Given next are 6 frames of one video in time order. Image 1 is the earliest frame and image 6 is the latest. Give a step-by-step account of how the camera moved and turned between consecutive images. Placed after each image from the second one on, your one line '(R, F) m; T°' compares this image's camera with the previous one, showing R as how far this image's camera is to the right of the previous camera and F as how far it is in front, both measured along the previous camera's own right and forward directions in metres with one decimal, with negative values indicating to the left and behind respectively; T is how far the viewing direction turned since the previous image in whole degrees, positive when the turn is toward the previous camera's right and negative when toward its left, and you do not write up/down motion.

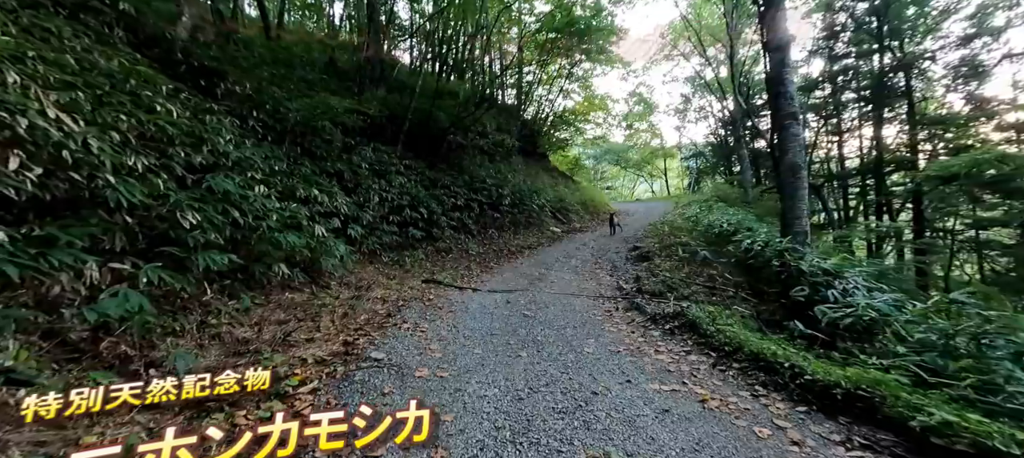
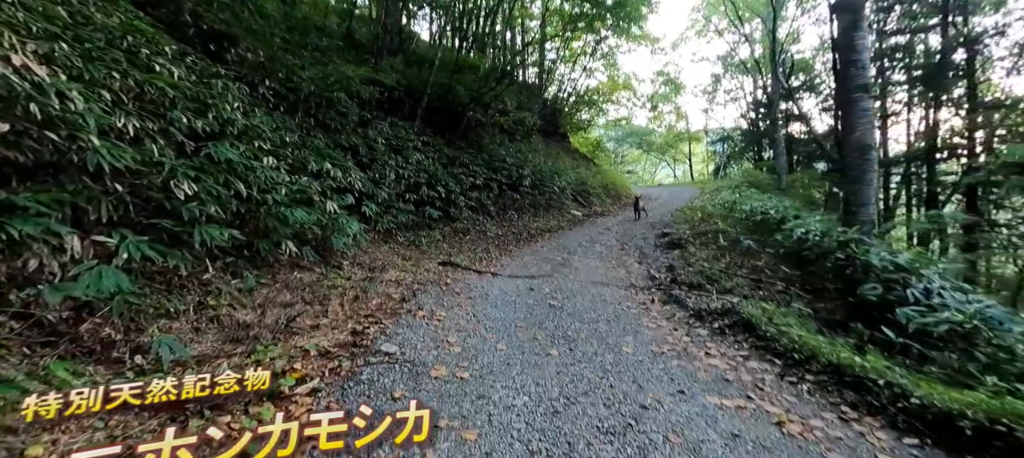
(-0.1, +0.5) m; -2°
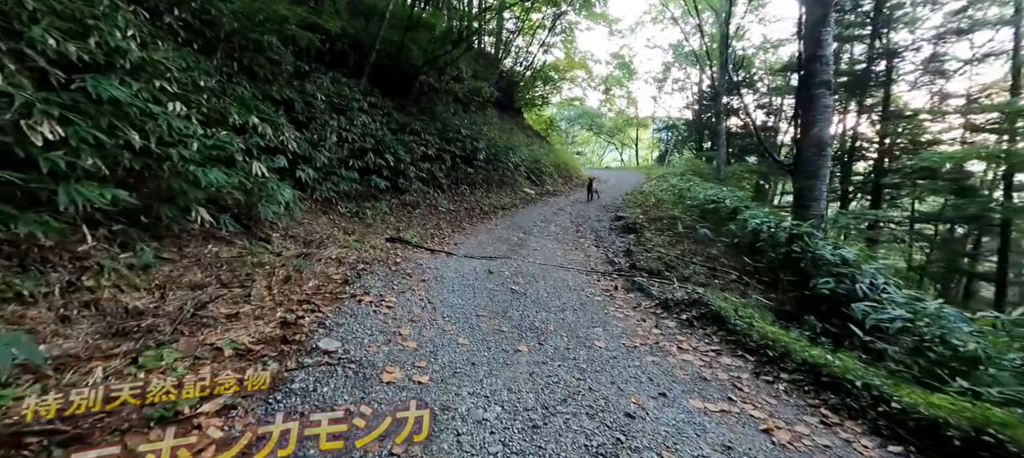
(-0.2, +0.5) m; +8°
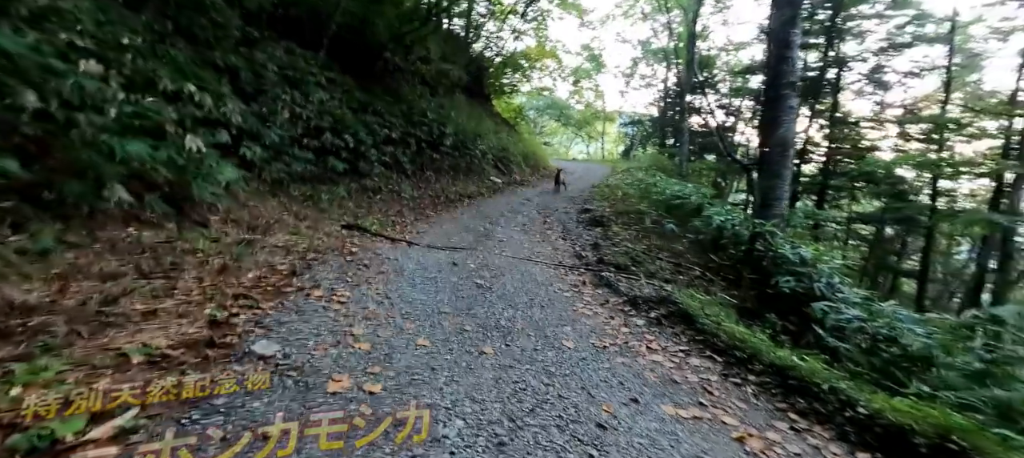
(0.0, +0.2) m; +5°
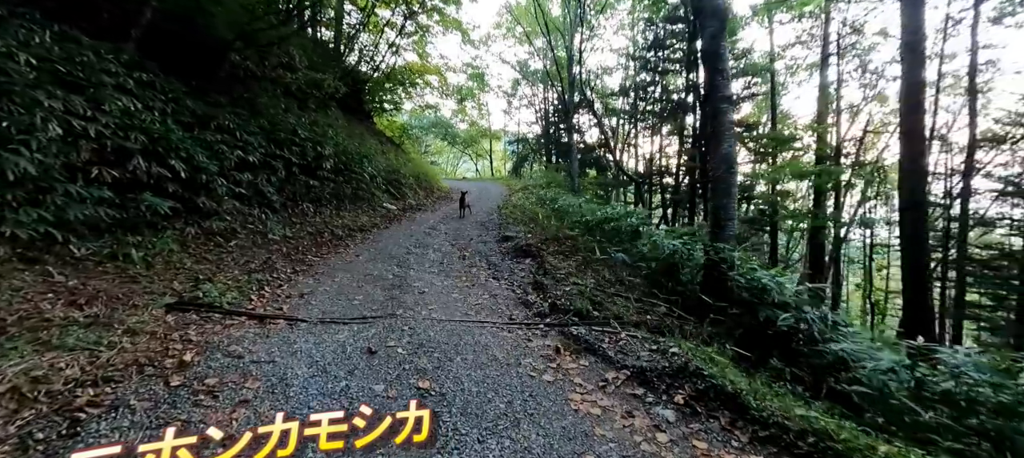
(-0.4, +1.5) m; +16°
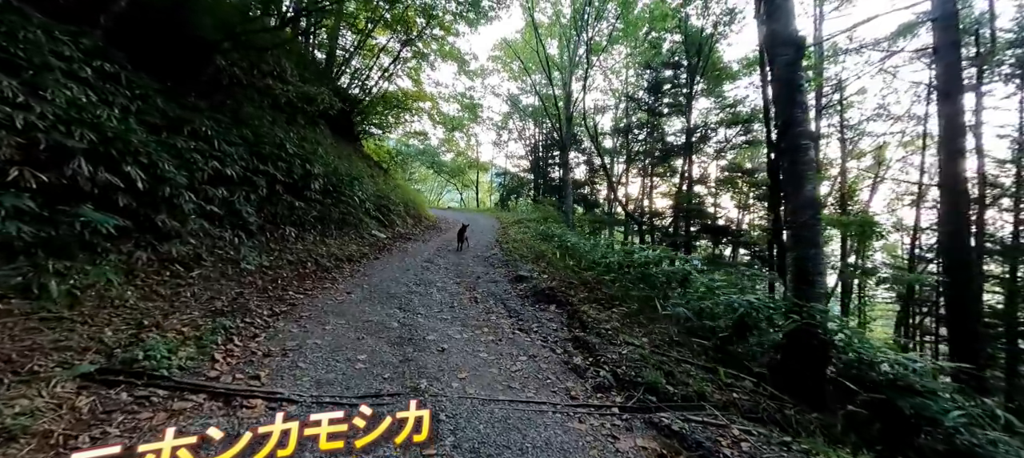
(-0.7, +1.1) m; +3°
